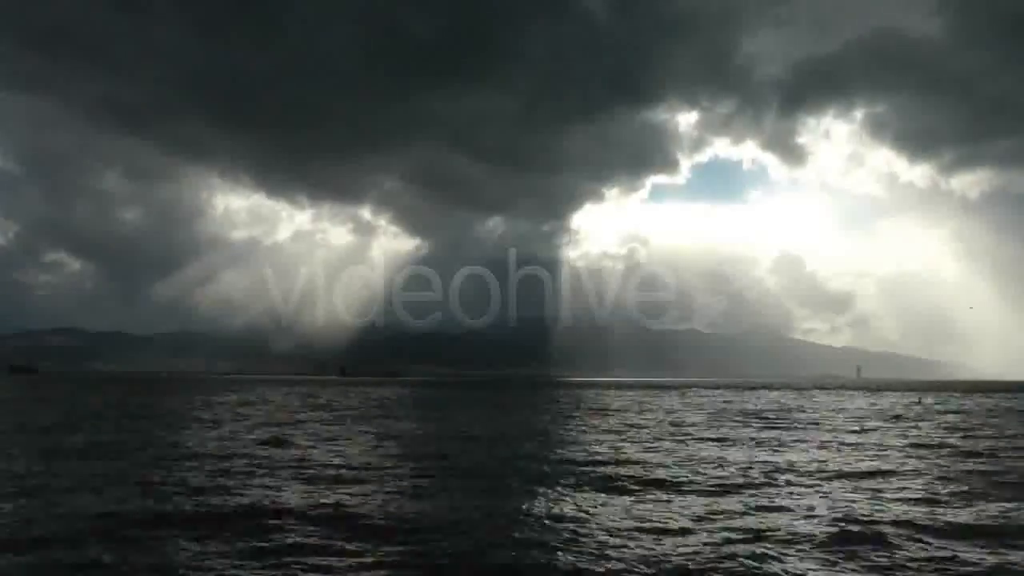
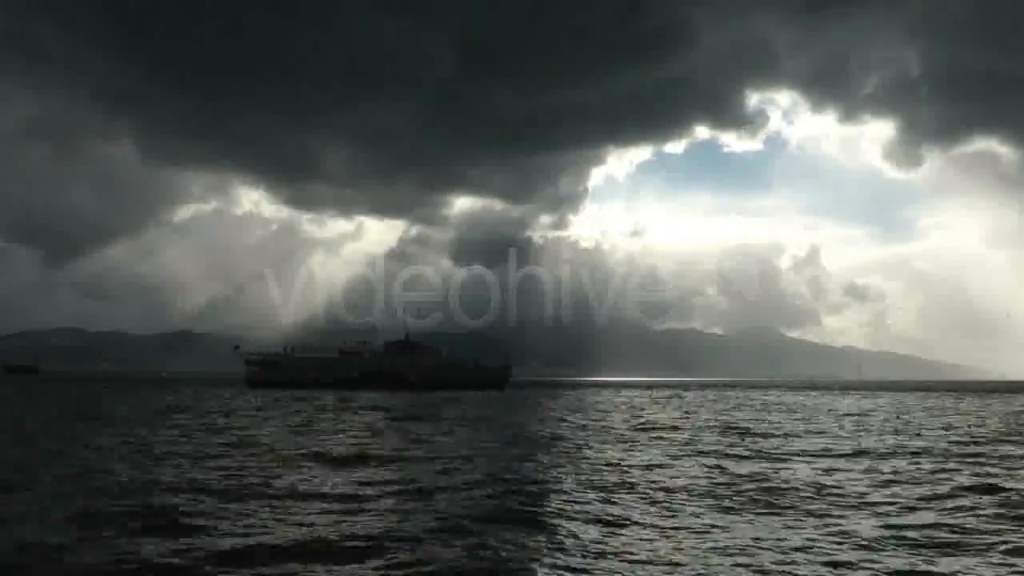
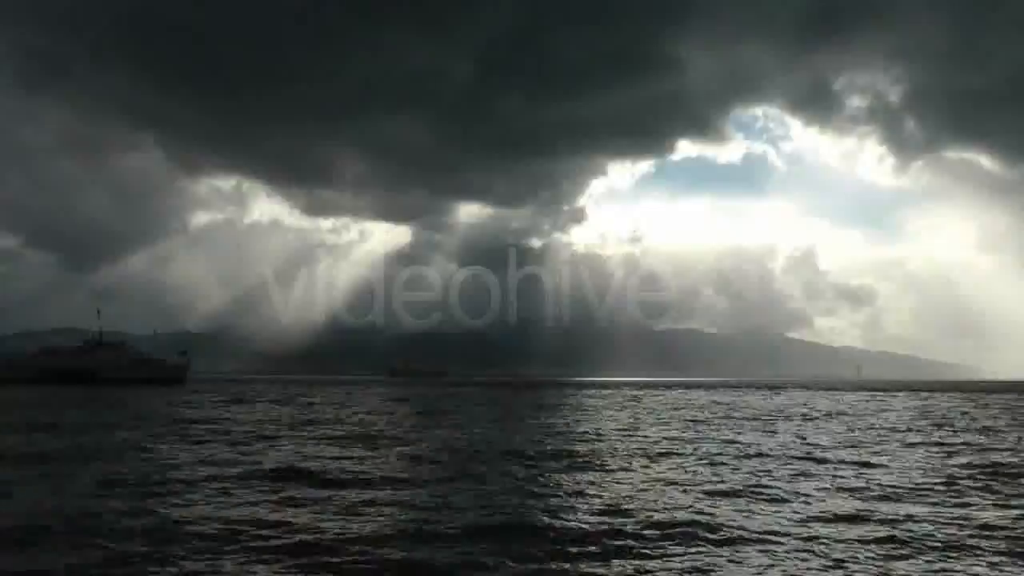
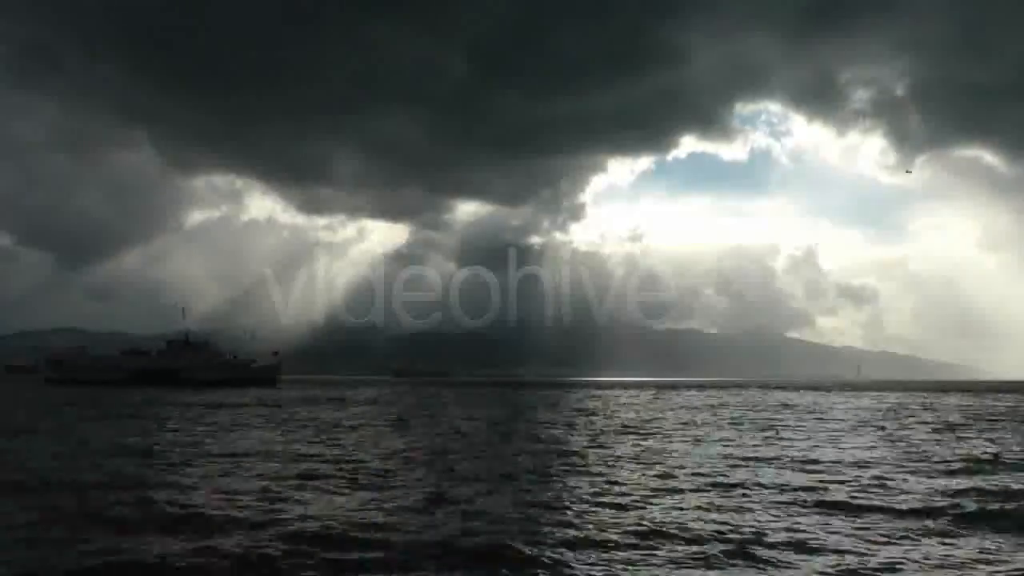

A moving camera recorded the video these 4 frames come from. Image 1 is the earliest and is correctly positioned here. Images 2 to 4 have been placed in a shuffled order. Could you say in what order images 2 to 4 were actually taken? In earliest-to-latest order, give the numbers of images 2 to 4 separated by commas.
3, 4, 2
